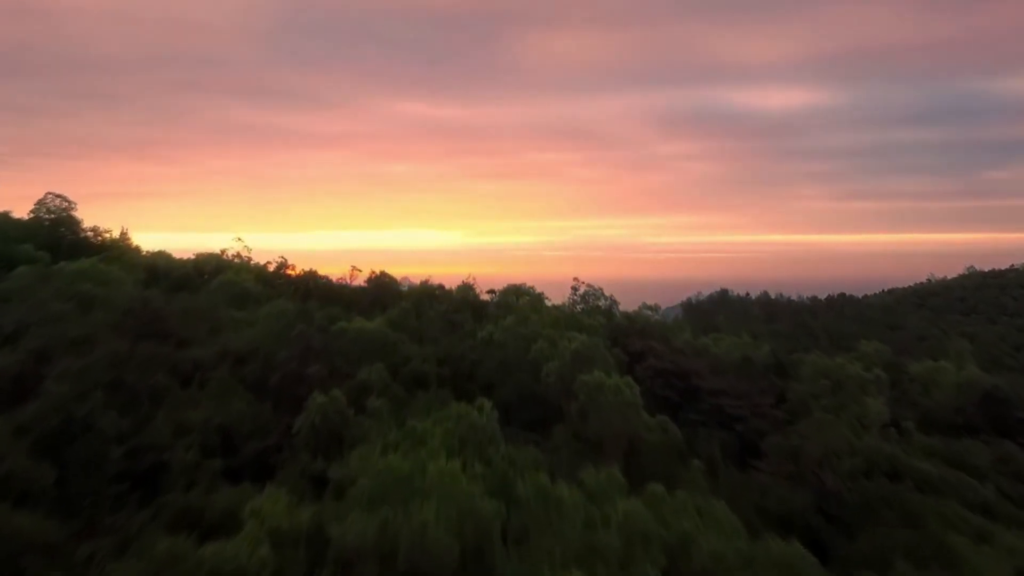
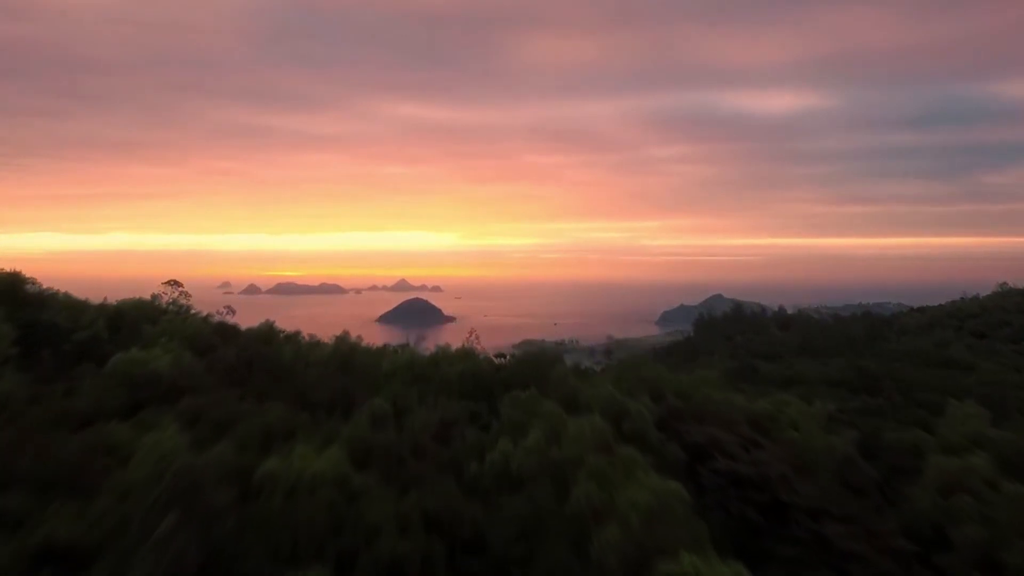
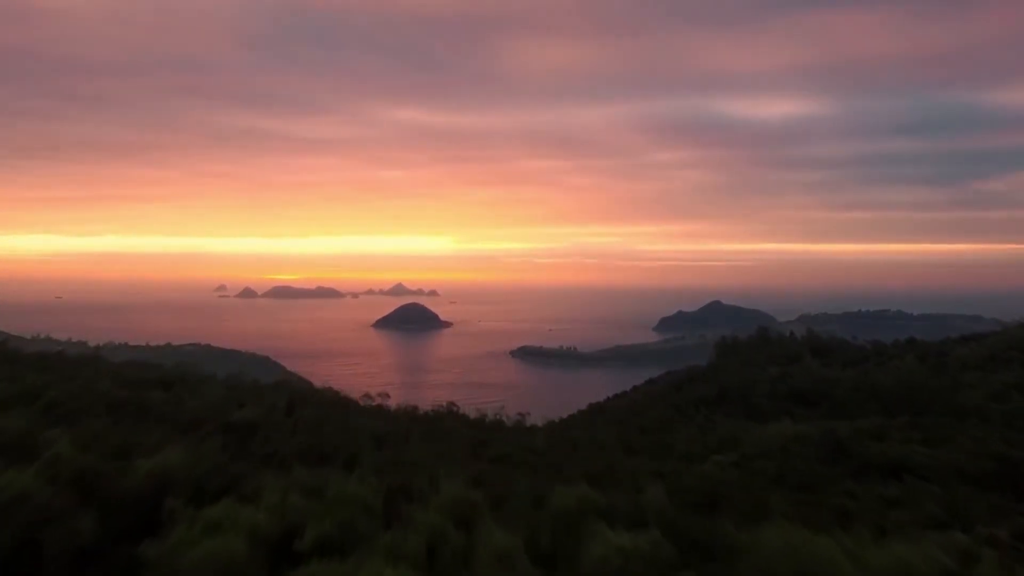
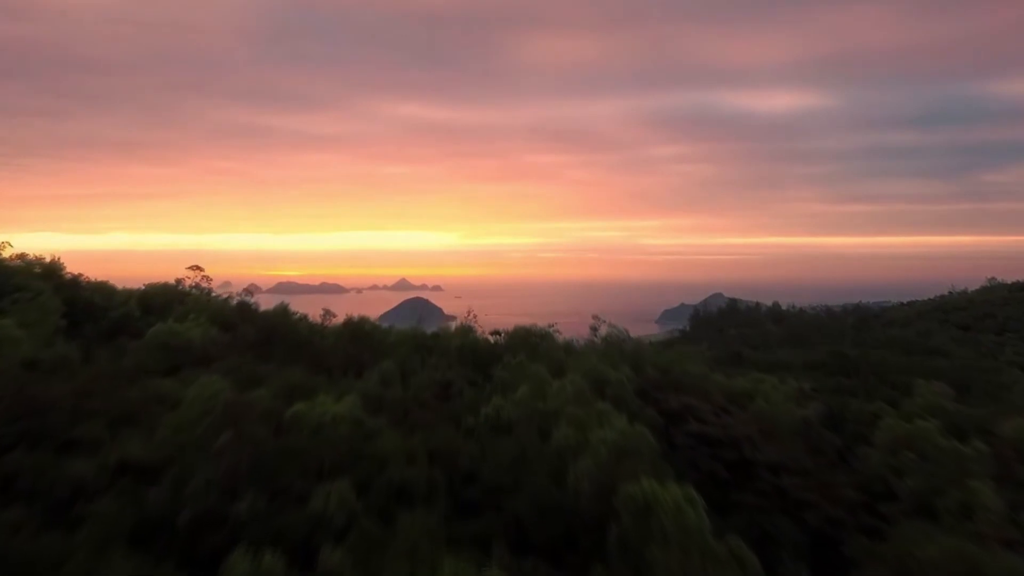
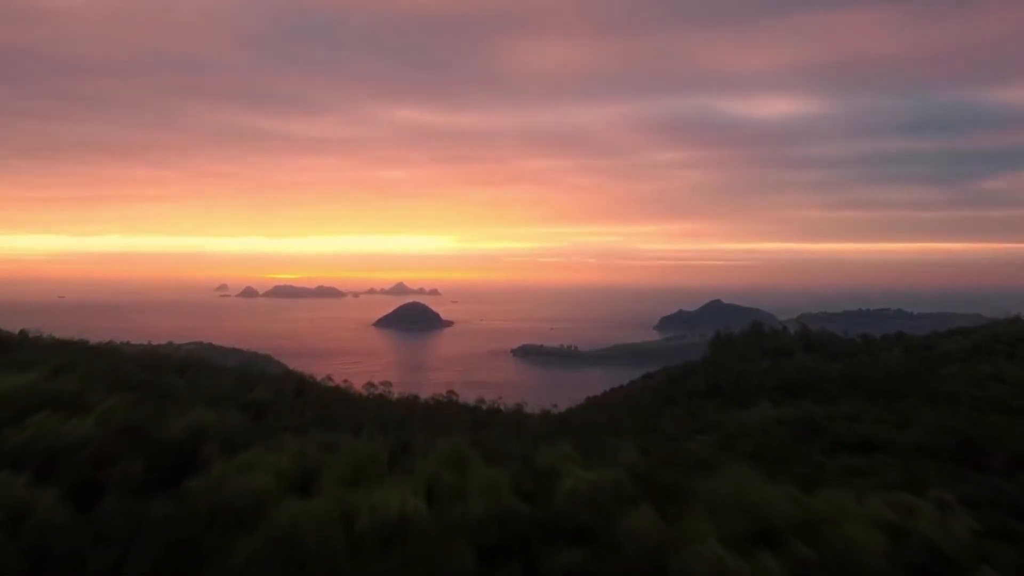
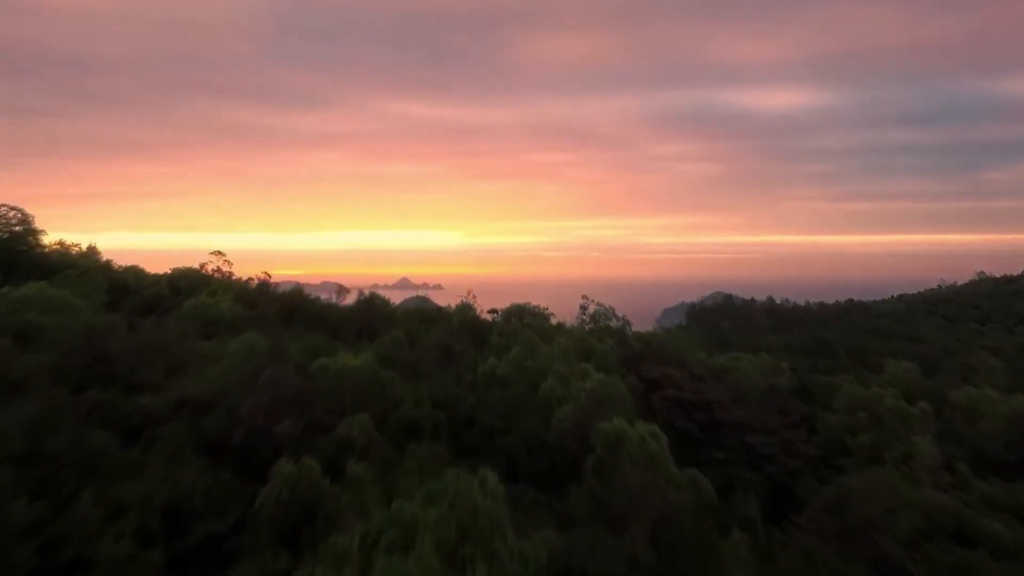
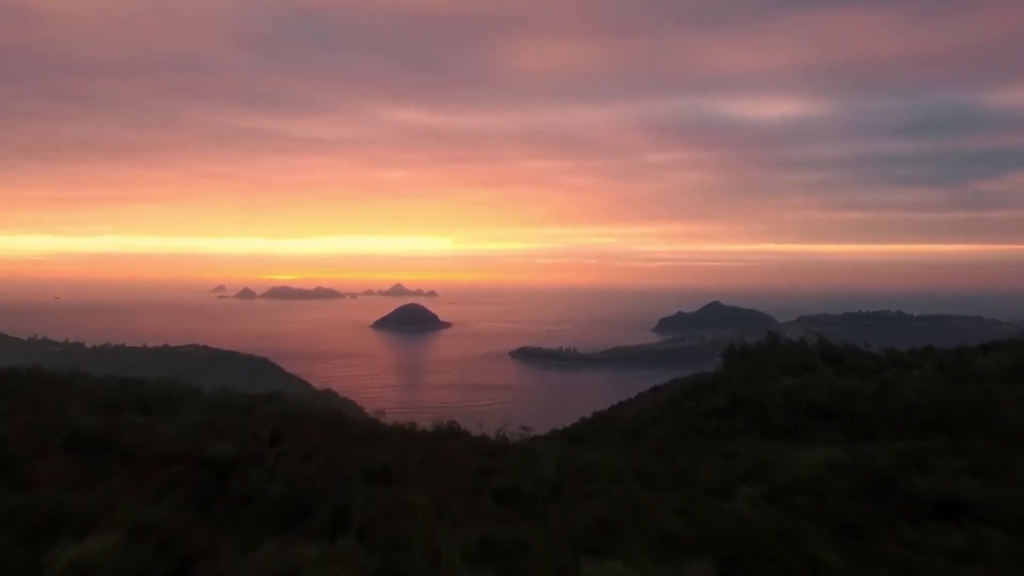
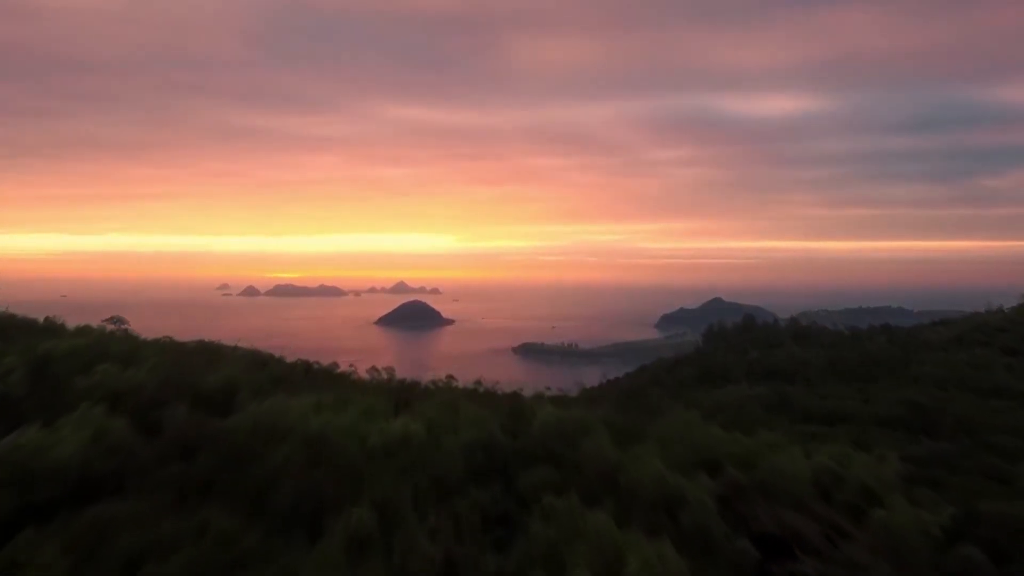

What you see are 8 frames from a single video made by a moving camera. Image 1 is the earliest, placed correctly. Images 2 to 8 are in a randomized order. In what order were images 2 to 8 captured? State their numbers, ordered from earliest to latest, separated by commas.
6, 4, 2, 8, 5, 3, 7
